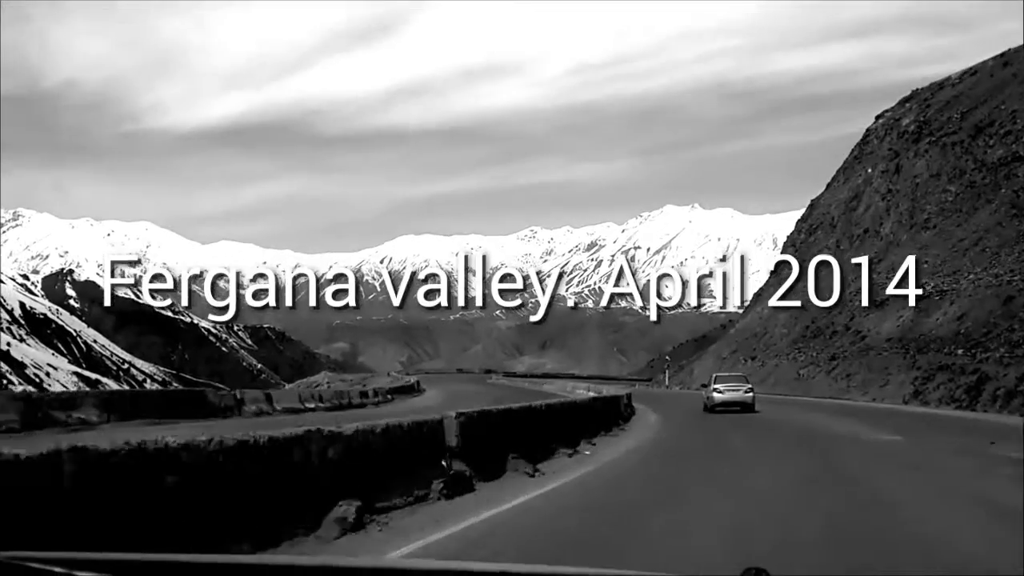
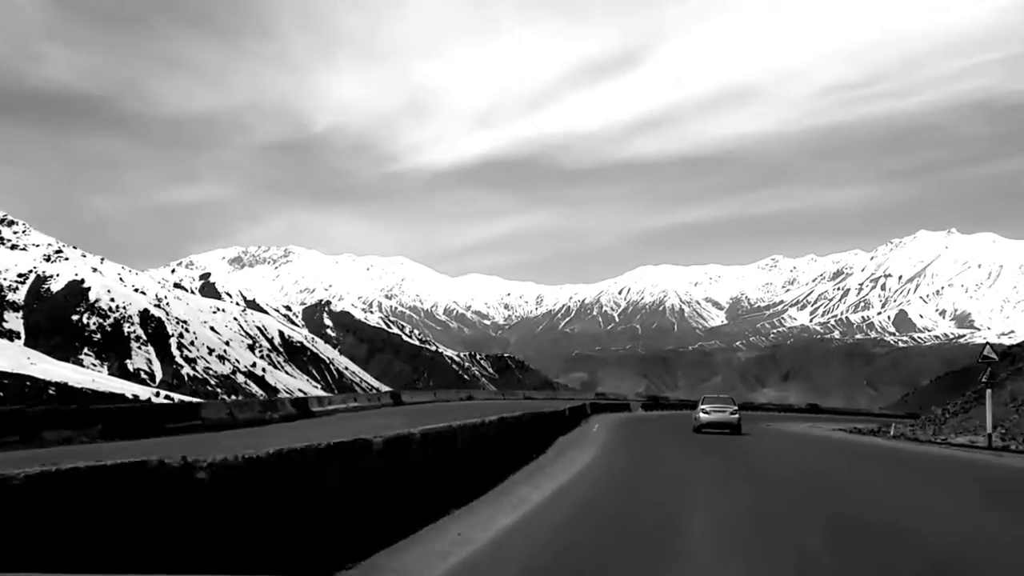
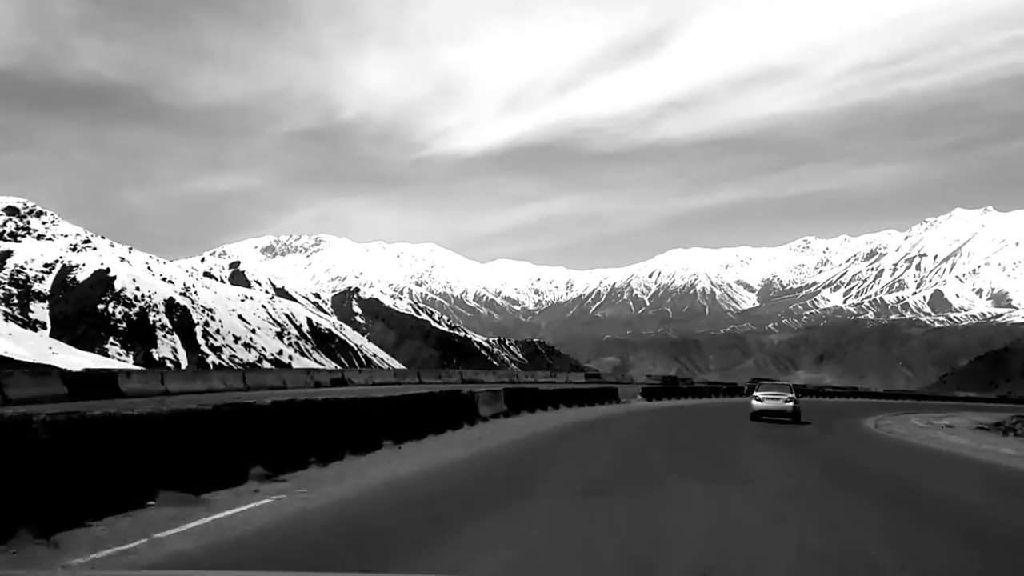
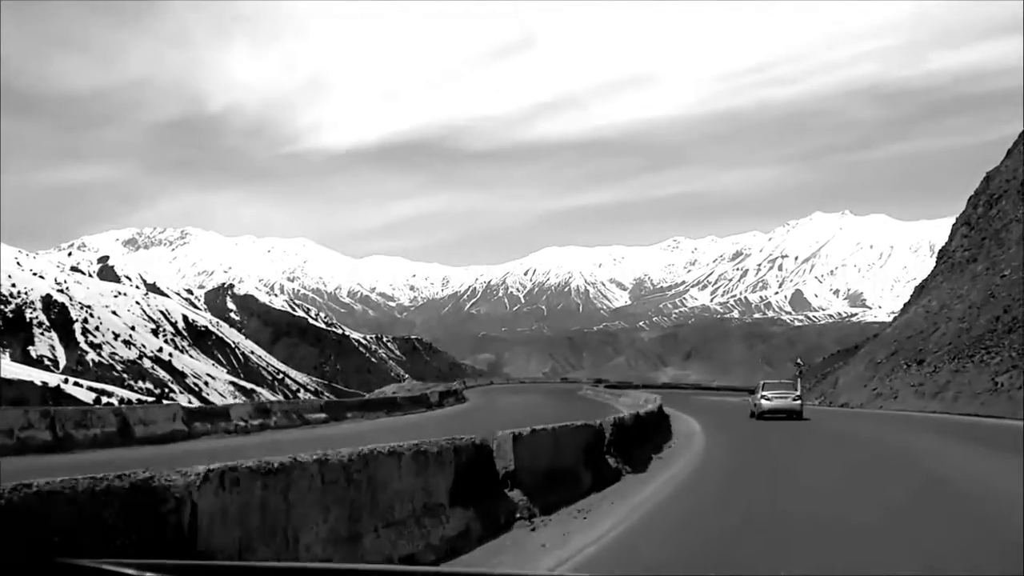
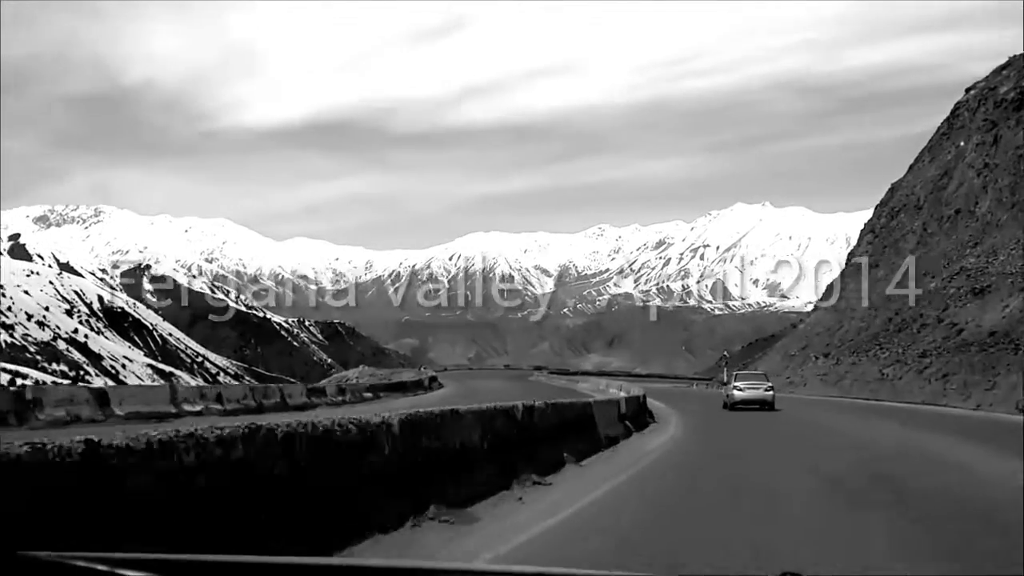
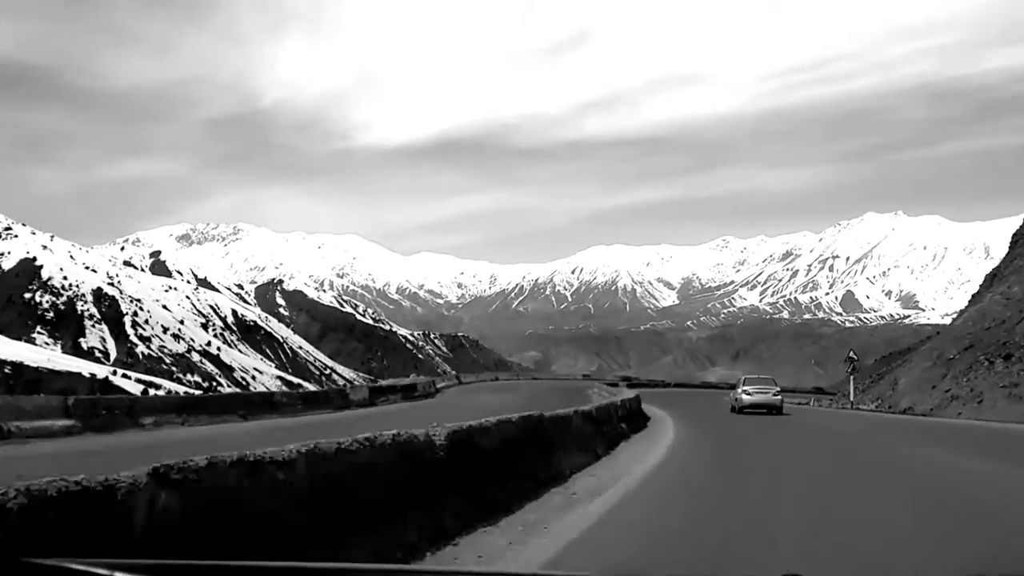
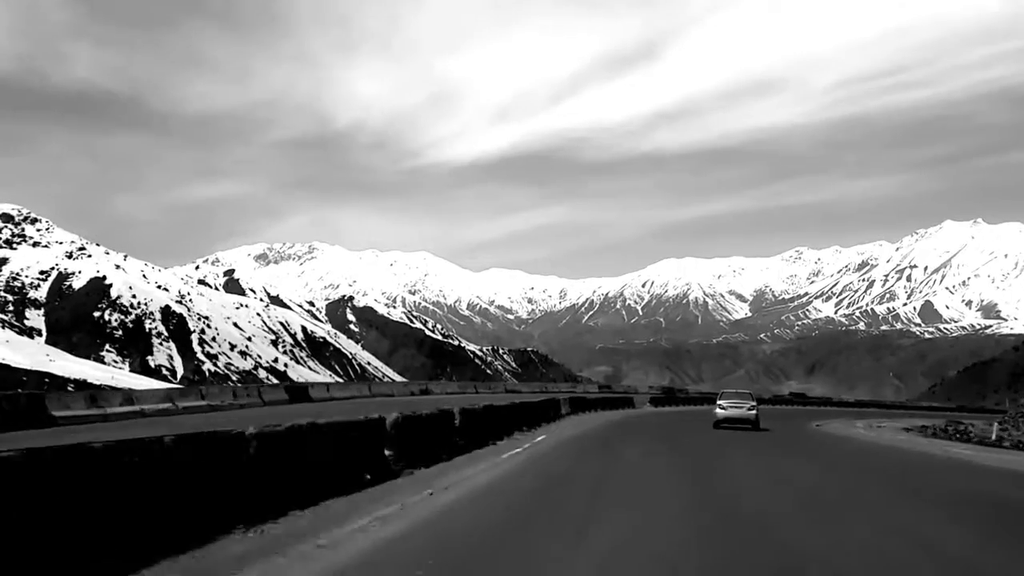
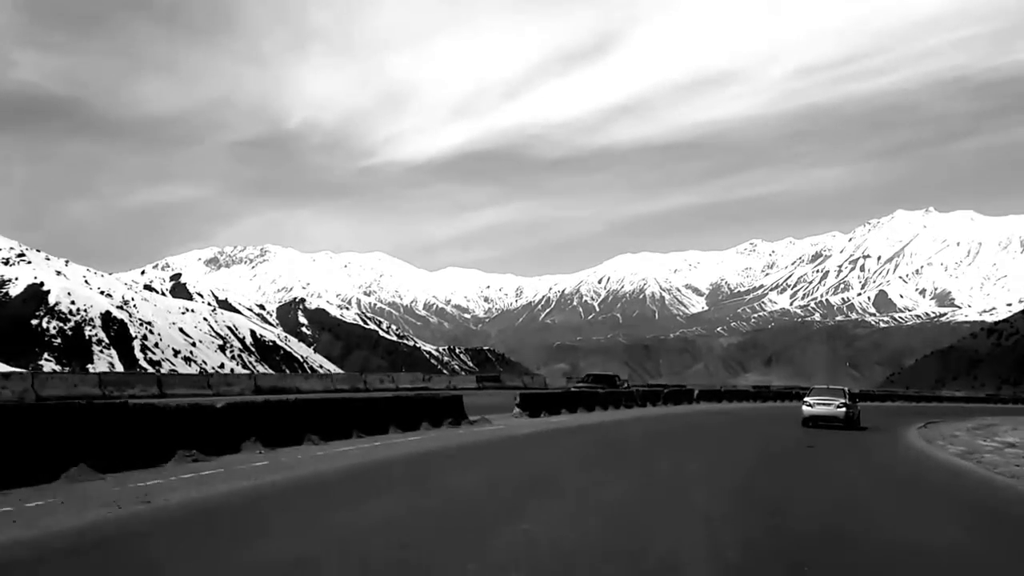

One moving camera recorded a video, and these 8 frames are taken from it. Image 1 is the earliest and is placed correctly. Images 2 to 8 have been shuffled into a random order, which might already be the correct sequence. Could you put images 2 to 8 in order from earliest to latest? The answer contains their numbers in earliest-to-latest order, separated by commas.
5, 4, 6, 2, 7, 3, 8
